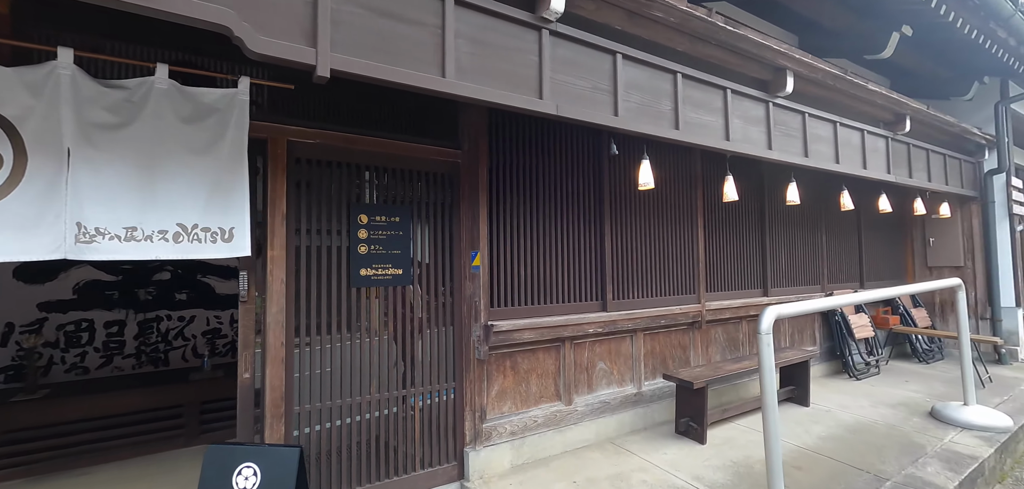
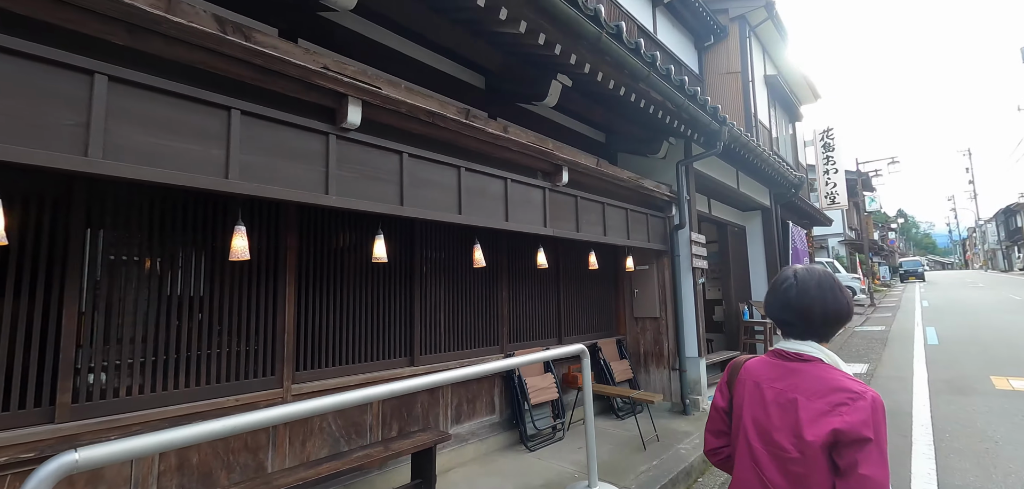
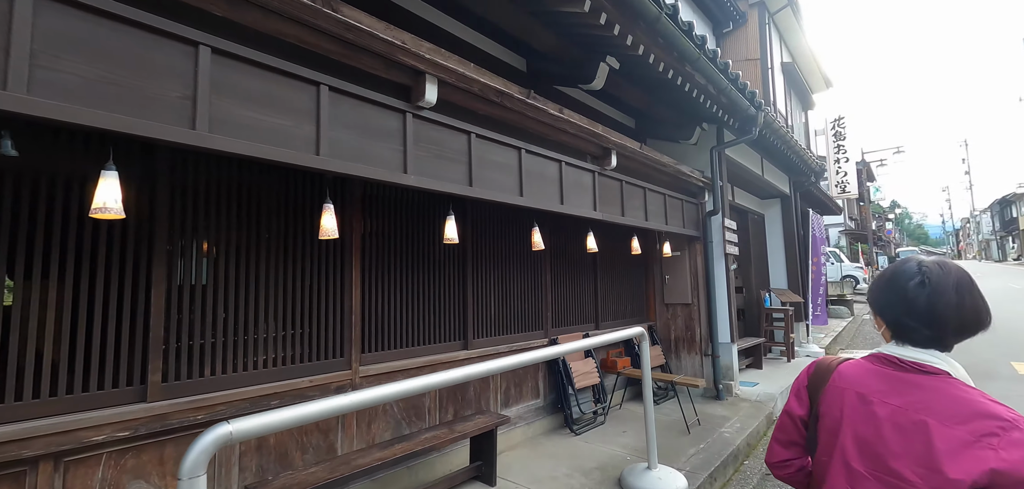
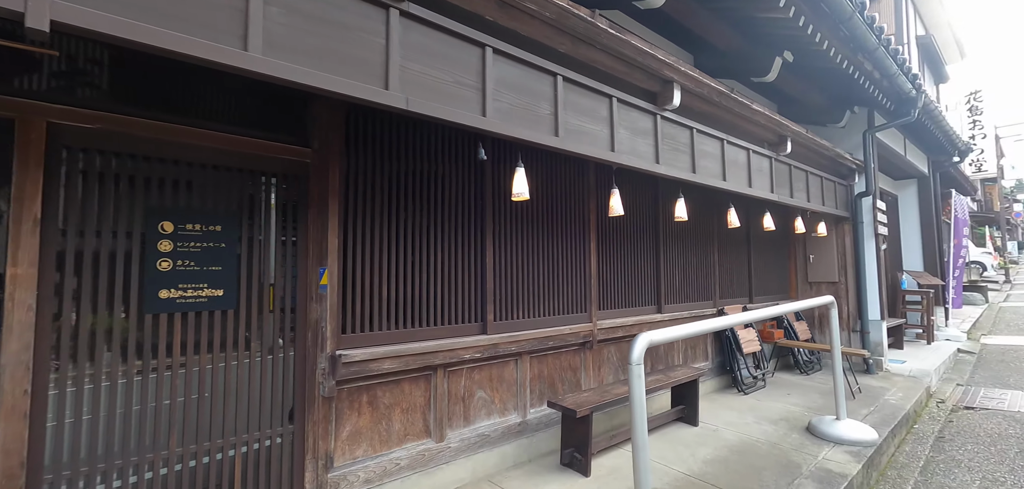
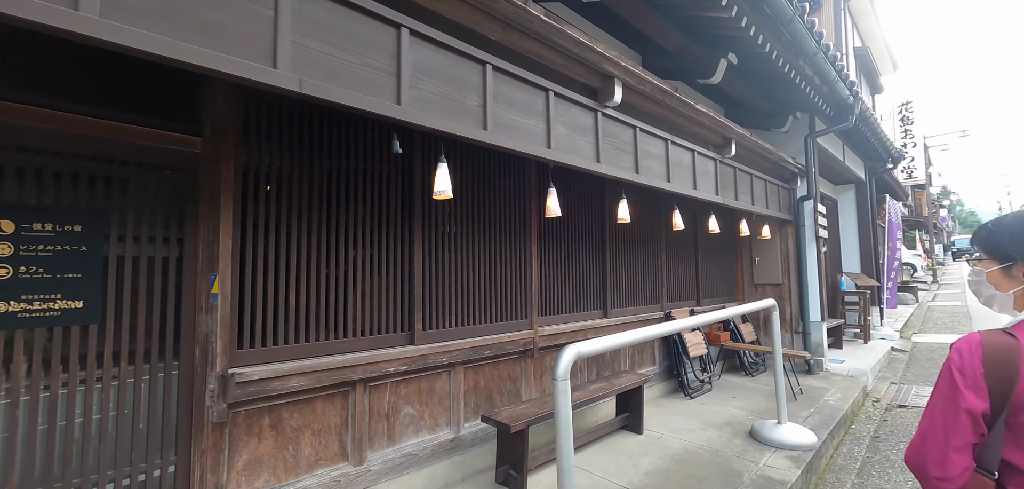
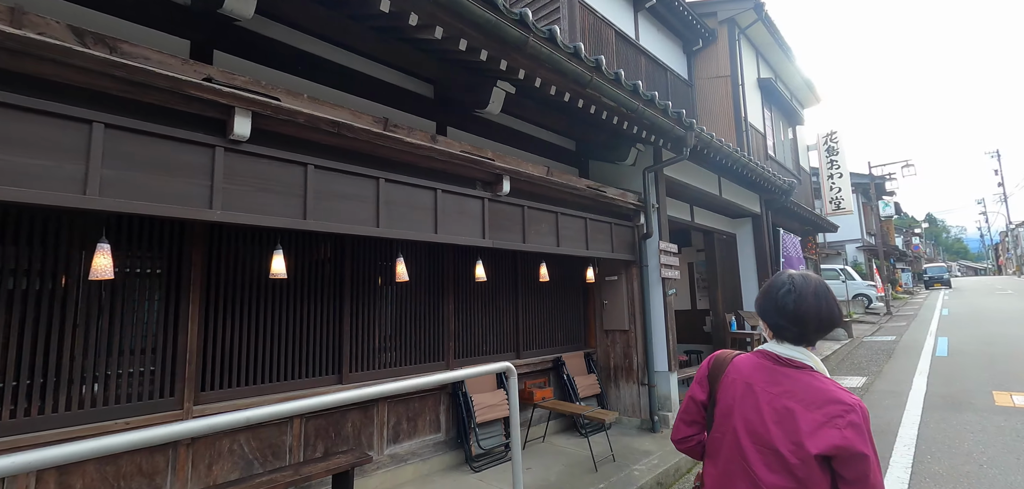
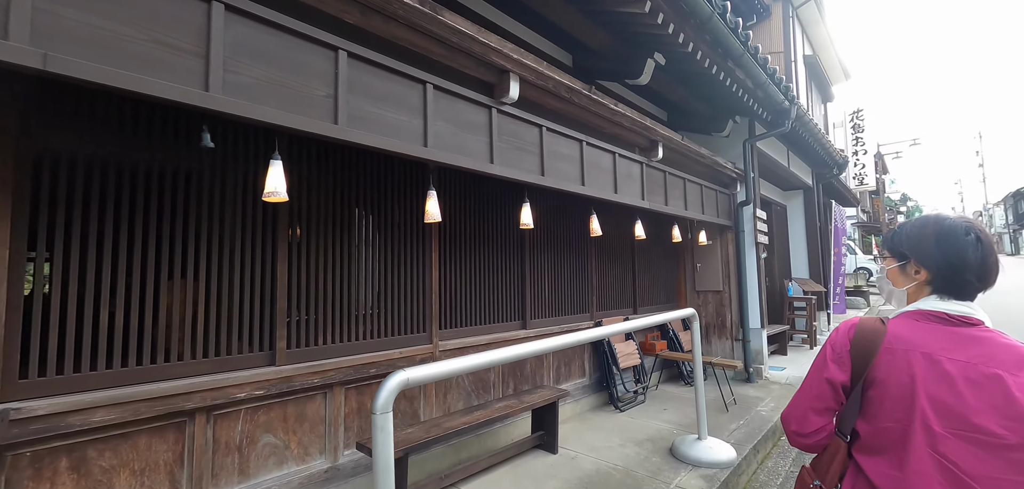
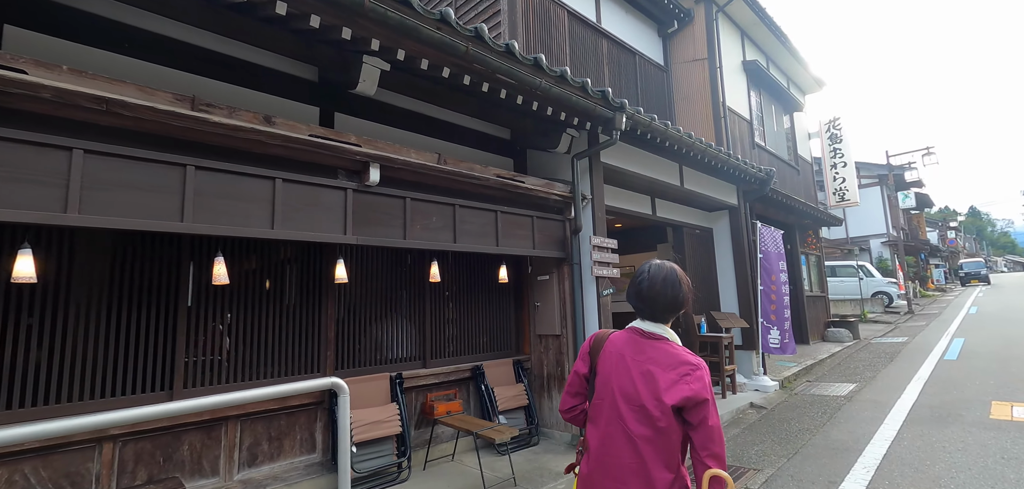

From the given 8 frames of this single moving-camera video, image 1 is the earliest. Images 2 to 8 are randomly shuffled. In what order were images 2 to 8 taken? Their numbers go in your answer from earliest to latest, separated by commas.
4, 5, 7, 3, 2, 6, 8
